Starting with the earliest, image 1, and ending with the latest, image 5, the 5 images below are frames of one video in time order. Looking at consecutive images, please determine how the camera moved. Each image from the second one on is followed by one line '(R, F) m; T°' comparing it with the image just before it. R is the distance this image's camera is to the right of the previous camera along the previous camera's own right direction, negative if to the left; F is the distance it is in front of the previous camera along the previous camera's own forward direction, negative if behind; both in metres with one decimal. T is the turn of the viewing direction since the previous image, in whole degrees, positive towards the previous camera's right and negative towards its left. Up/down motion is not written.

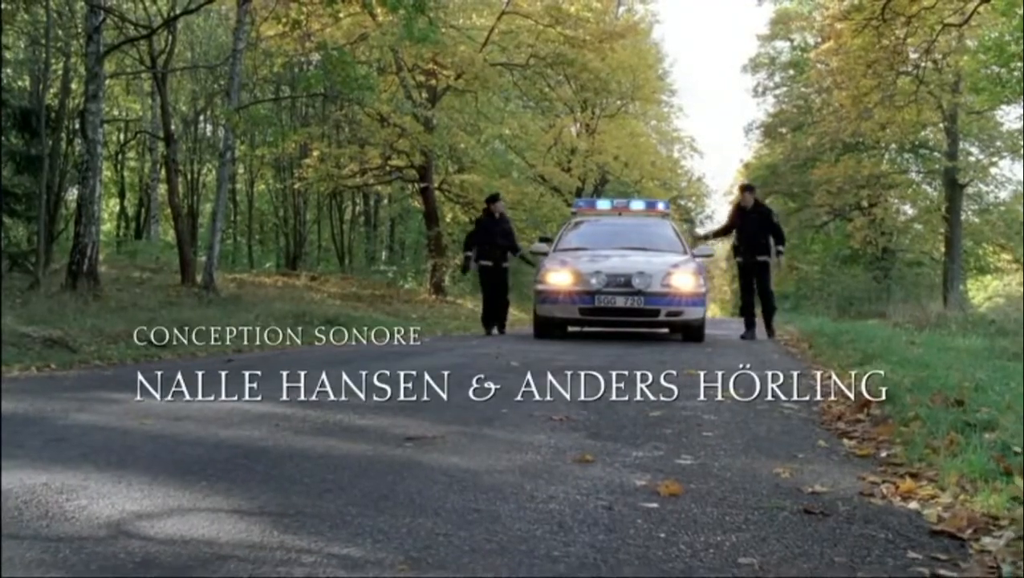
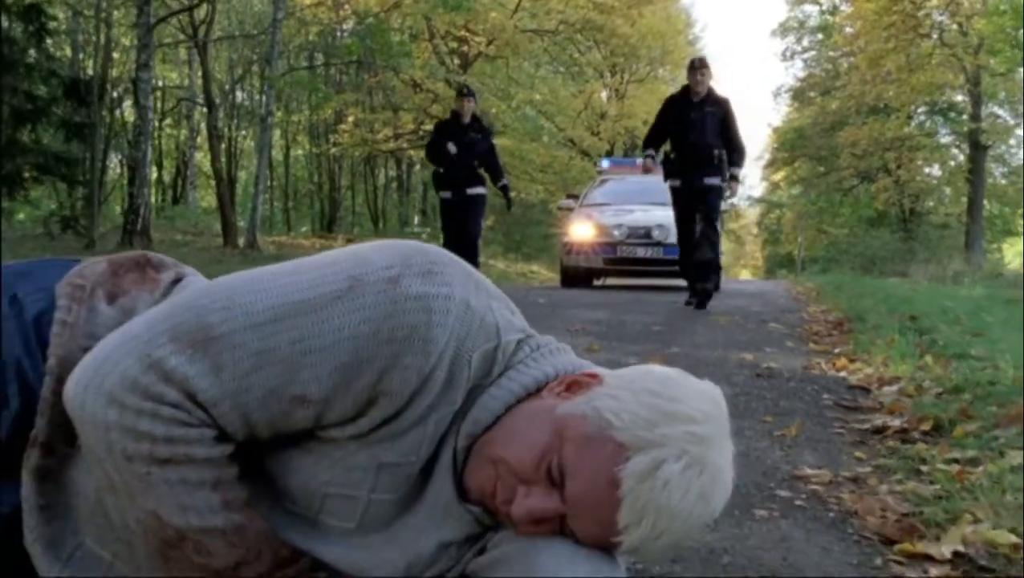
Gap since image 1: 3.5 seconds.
(+0.1, -1.4) m; -2°
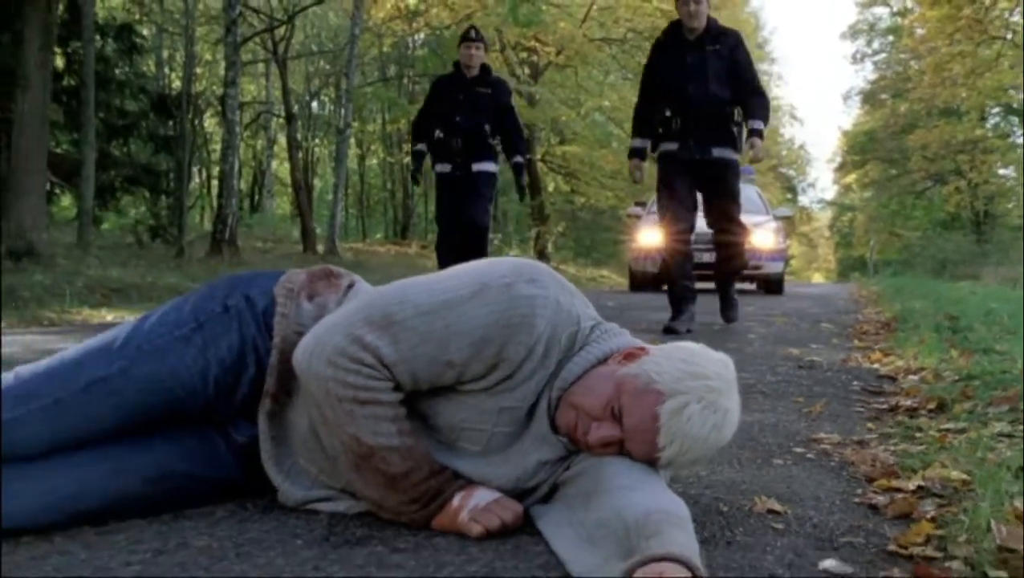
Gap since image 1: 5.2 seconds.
(0.0, -0.9) m; -4°
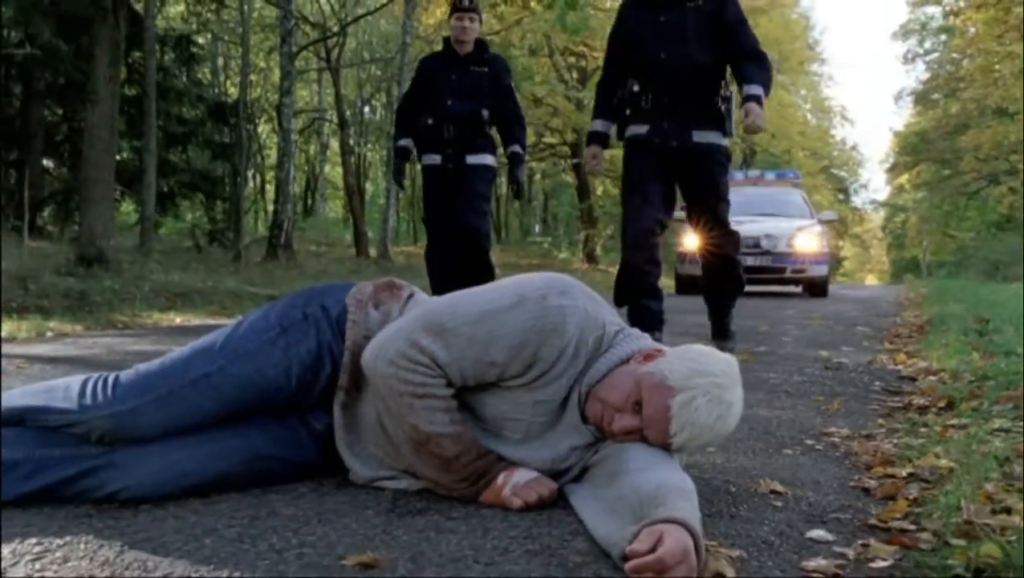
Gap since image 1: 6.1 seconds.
(0.0, -0.5) m; -3°
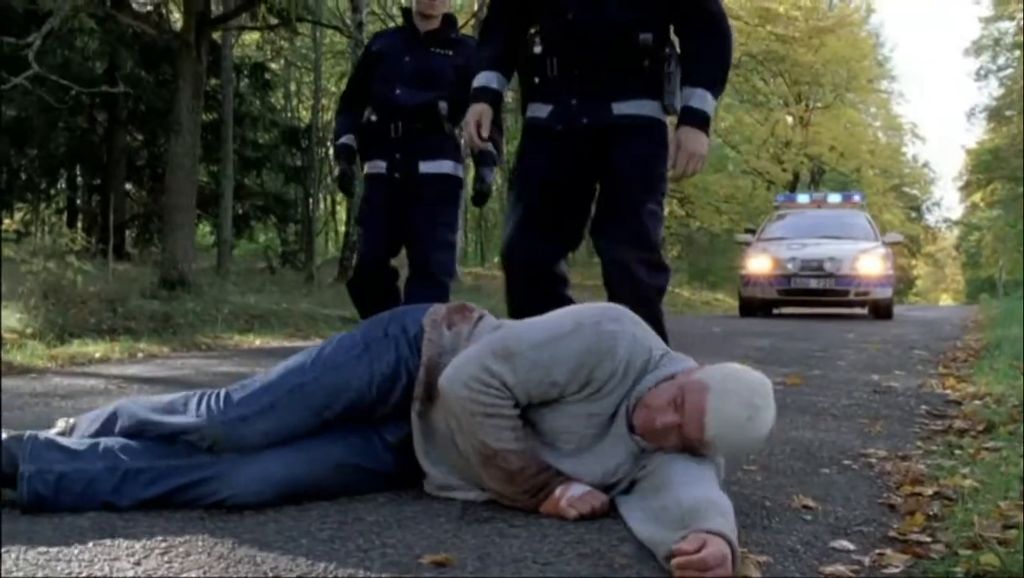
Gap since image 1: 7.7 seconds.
(0.0, -0.4) m; -4°
